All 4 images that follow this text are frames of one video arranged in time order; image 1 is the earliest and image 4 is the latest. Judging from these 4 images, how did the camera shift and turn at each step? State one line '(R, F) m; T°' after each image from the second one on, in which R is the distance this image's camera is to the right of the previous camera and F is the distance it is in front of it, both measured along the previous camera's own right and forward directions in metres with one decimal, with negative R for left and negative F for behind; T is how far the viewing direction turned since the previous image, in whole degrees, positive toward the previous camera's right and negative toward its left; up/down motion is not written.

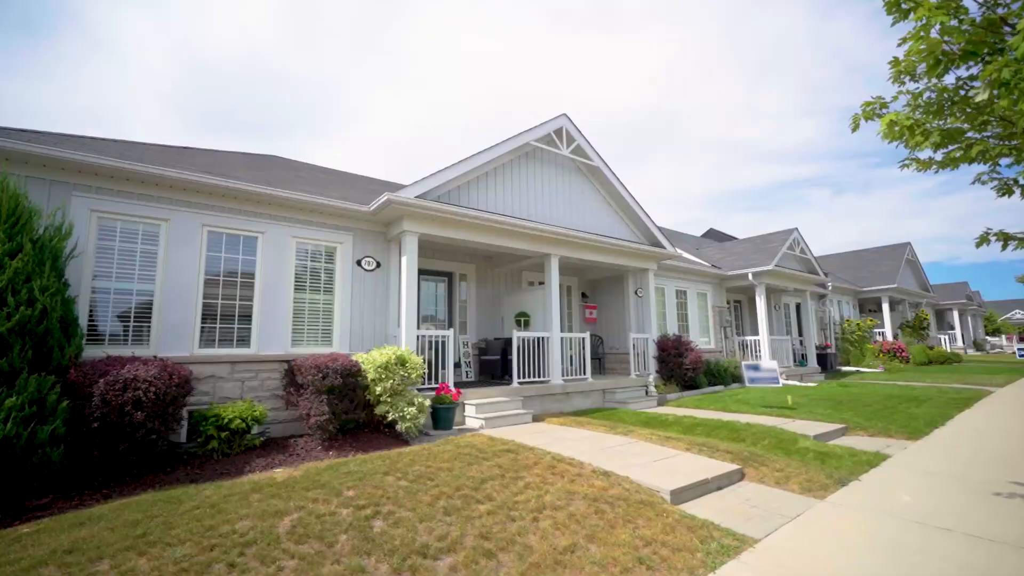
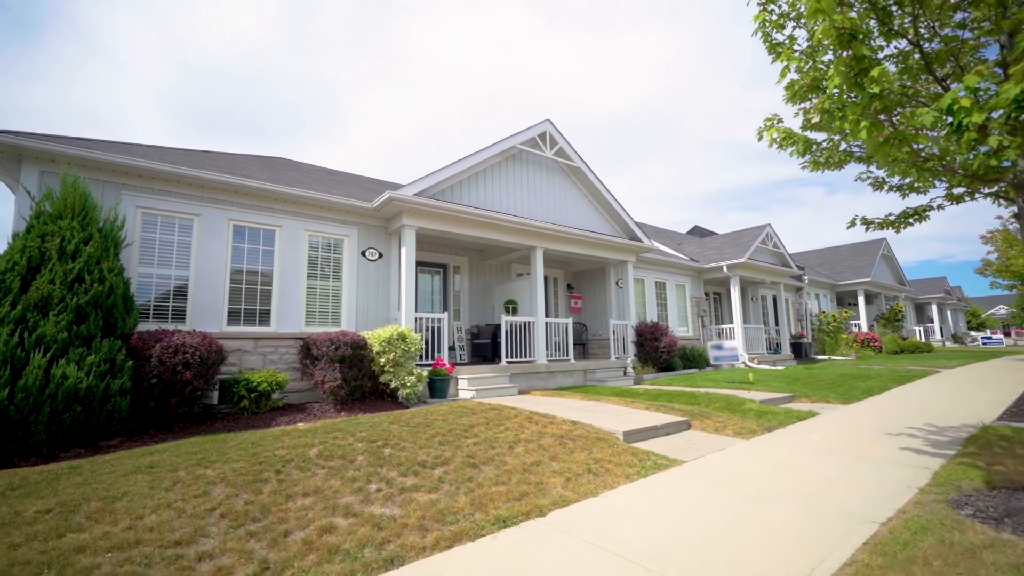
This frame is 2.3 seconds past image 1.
(+0.2, -1.0) m; 0°
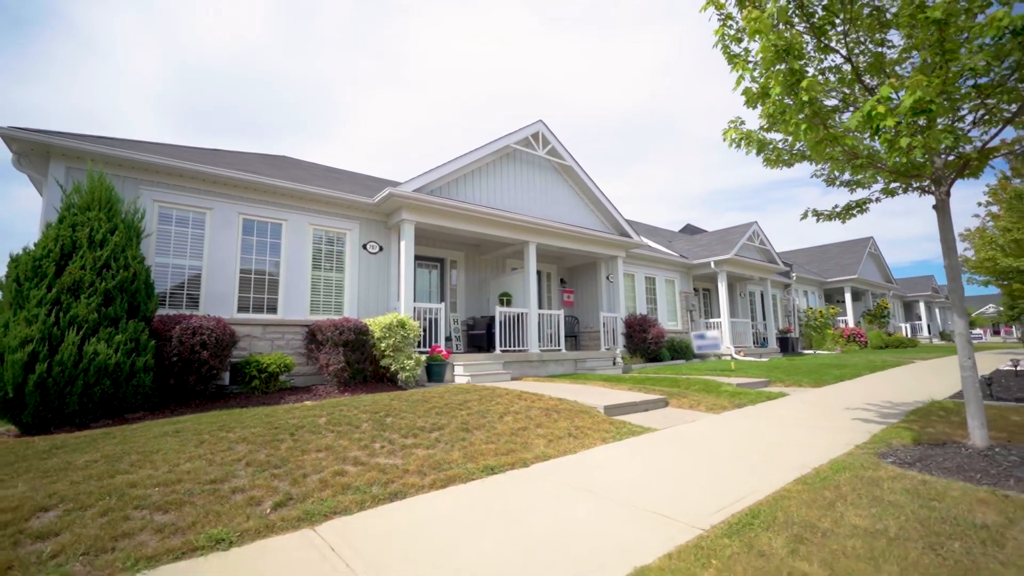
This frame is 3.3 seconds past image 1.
(+0.1, -0.5) m; 0°
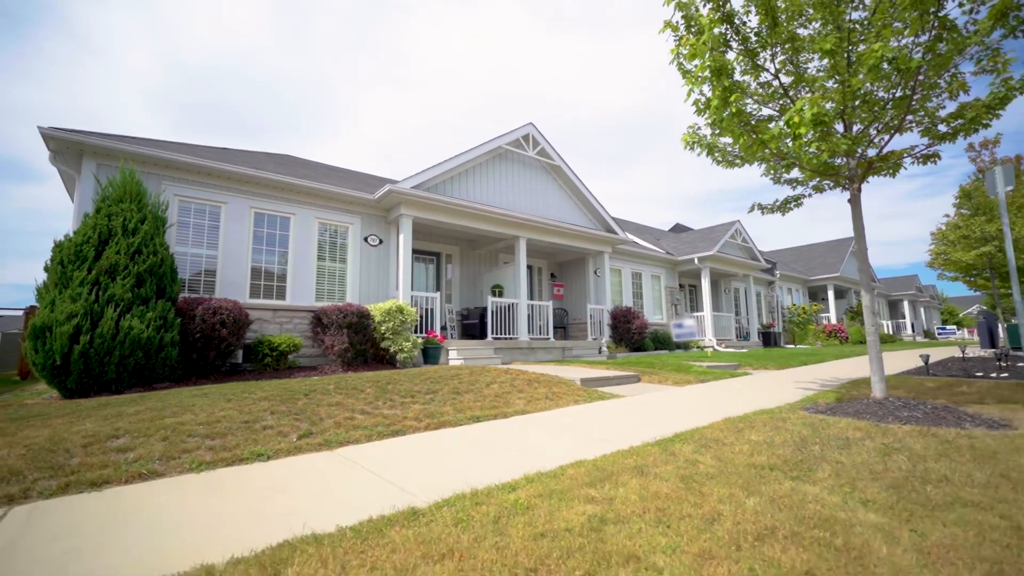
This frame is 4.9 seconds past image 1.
(+0.1, -0.7) m; 0°
